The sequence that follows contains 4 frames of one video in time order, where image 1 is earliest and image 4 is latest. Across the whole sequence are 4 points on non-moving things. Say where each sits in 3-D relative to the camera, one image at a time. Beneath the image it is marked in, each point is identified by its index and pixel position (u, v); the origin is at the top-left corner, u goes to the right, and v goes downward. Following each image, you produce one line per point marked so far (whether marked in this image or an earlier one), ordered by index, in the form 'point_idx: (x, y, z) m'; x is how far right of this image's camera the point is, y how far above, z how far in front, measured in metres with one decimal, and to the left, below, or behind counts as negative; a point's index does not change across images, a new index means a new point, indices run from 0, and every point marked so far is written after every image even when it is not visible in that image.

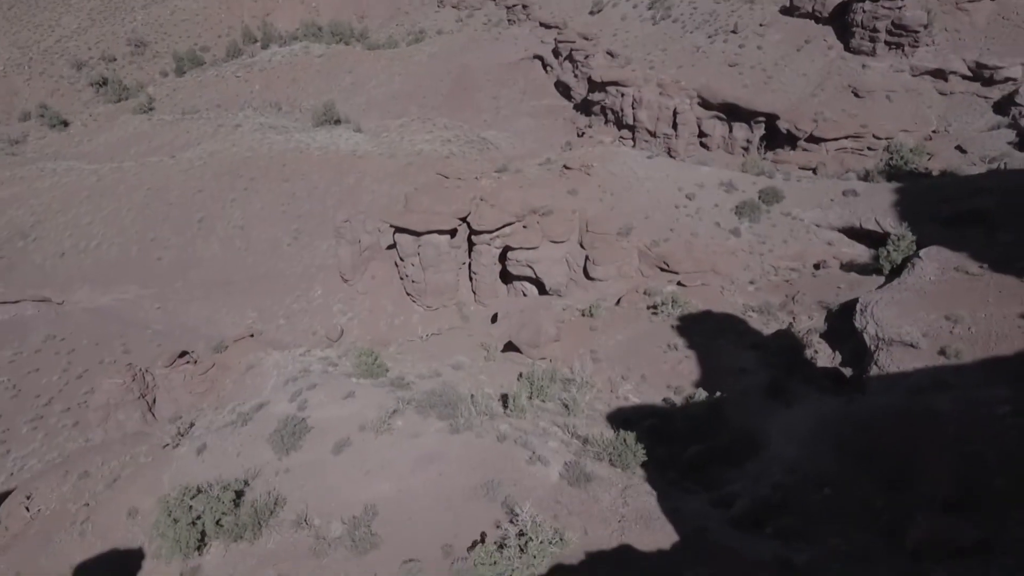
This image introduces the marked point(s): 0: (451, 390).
0: (-0.6, -1.0, +7.9) m
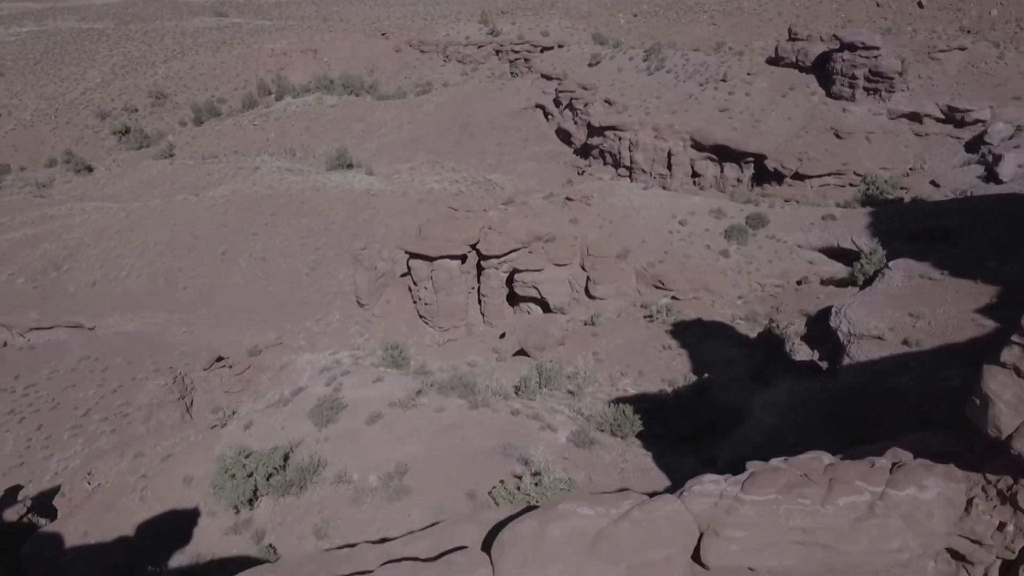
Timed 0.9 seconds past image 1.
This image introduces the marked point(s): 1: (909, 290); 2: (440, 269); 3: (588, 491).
0: (-0.5, -1.0, +8.9) m
1: (+4.8, 0.0, +9.7) m
2: (-1.0, +0.2, +10.8) m
3: (+0.6, -1.7, +6.5) m
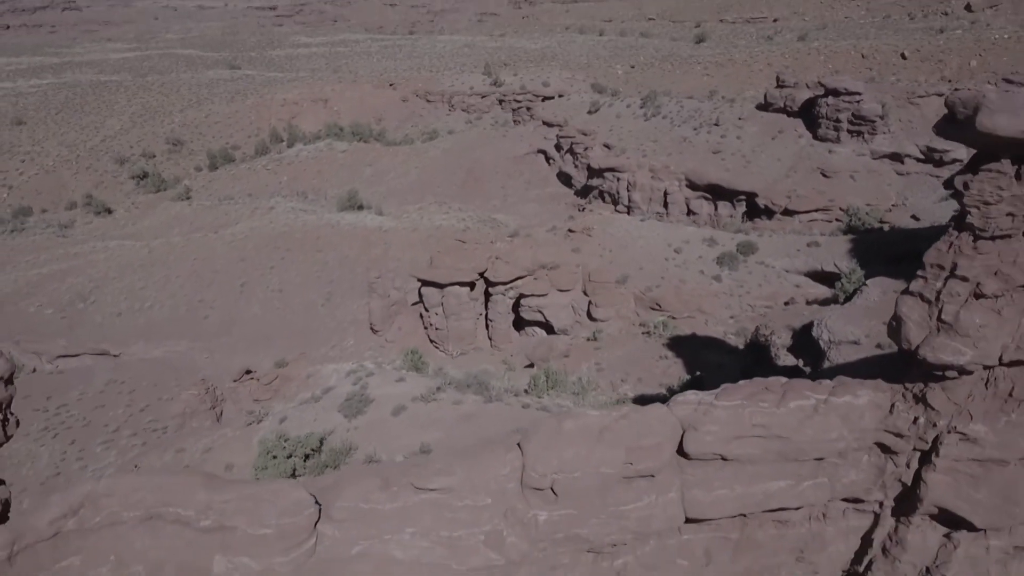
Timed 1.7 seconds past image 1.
0: (-0.4, -1.1, +9.7) m
1: (+4.9, -0.2, +10.7) m
2: (-0.9, -0.1, +11.7) m
3: (+0.7, -1.6, +7.3) m
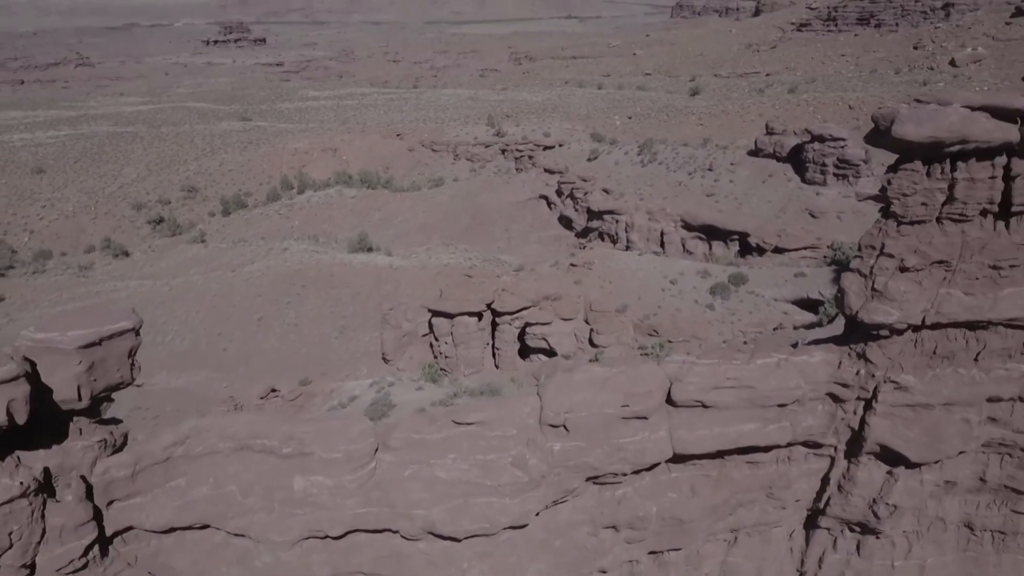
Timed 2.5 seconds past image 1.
0: (-0.2, -1.3, +10.6) m
1: (+5.1, -0.5, +11.6) m
2: (-0.8, -0.5, +12.6) m
3: (+0.9, -1.7, +8.2) m
